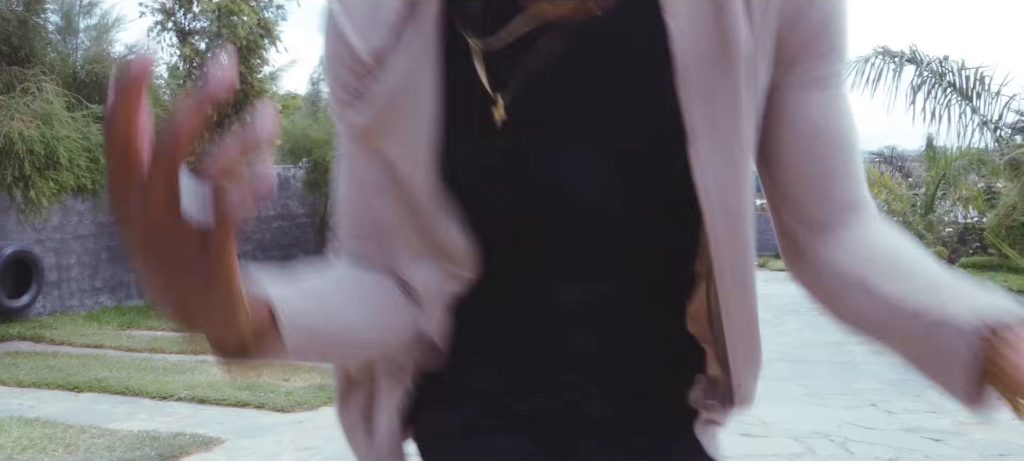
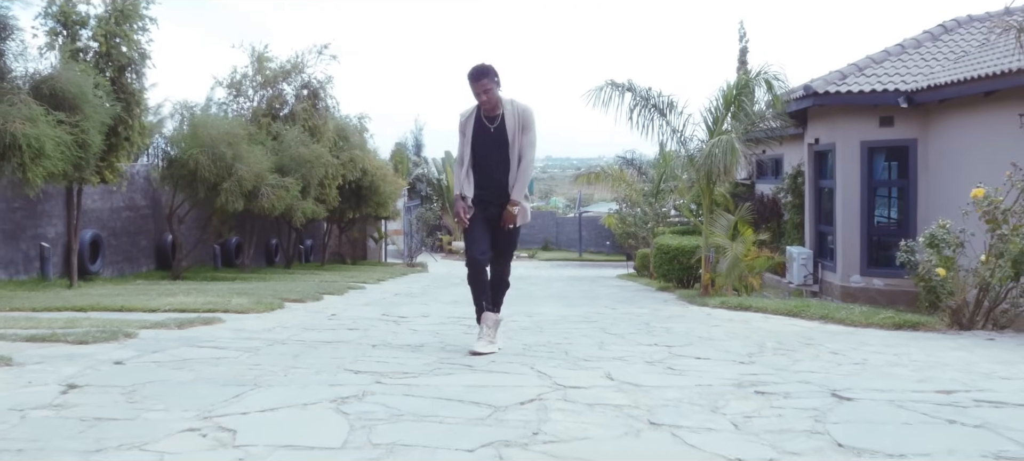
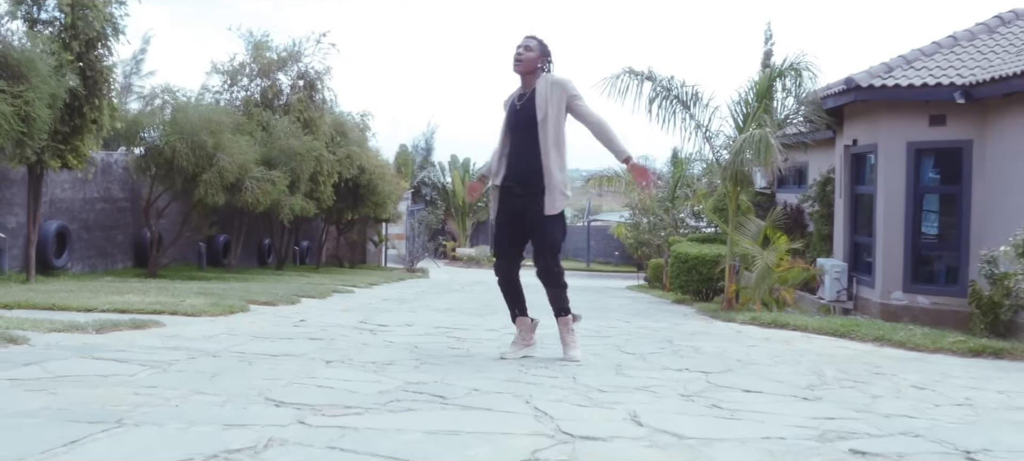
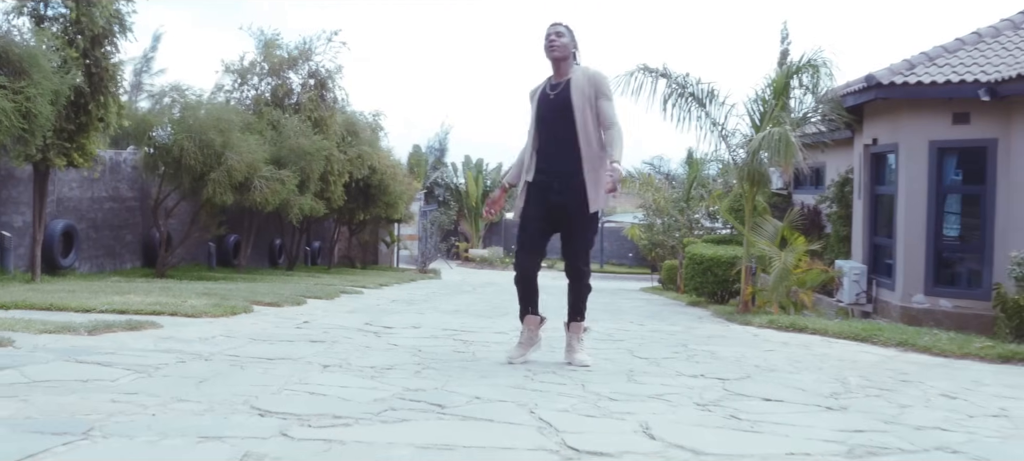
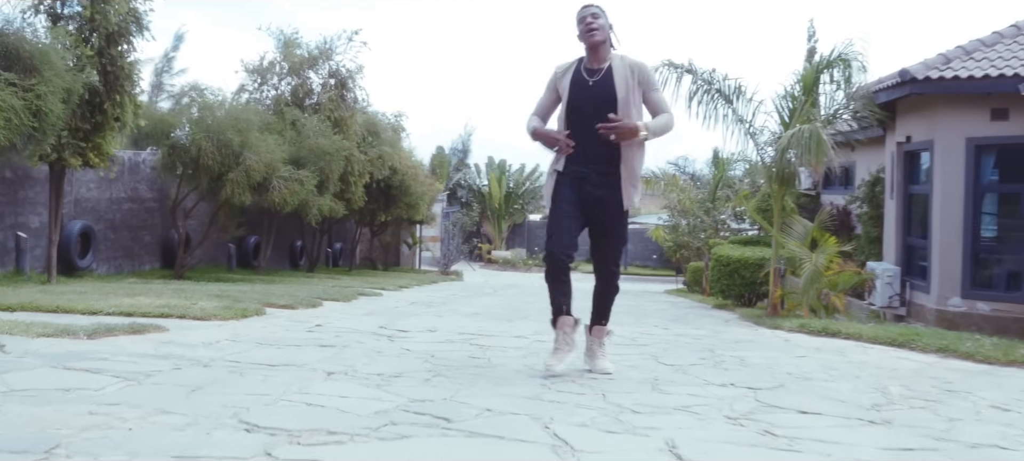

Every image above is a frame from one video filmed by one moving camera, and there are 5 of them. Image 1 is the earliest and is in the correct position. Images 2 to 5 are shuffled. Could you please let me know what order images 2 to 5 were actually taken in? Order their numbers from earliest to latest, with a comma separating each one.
5, 4, 3, 2
